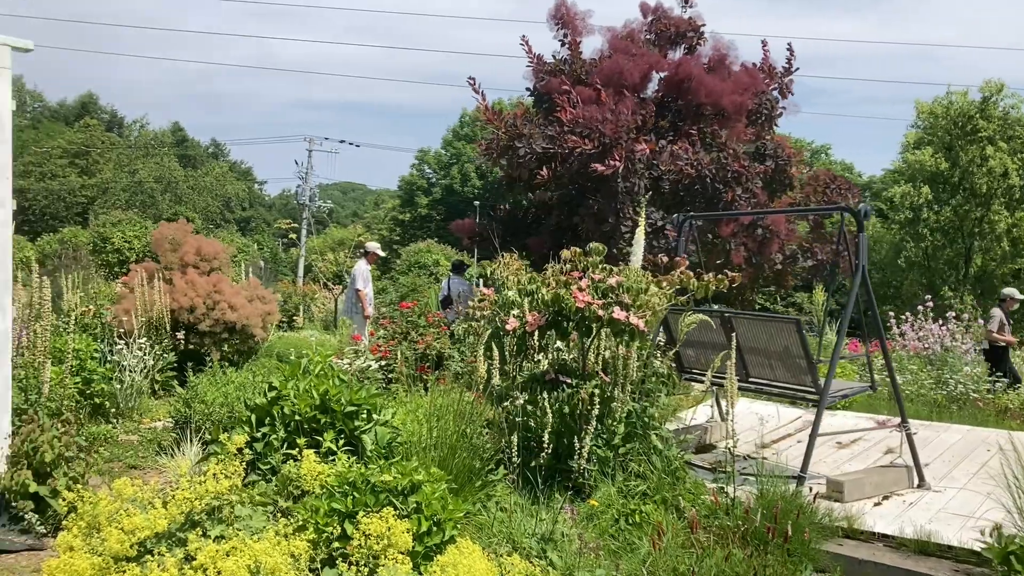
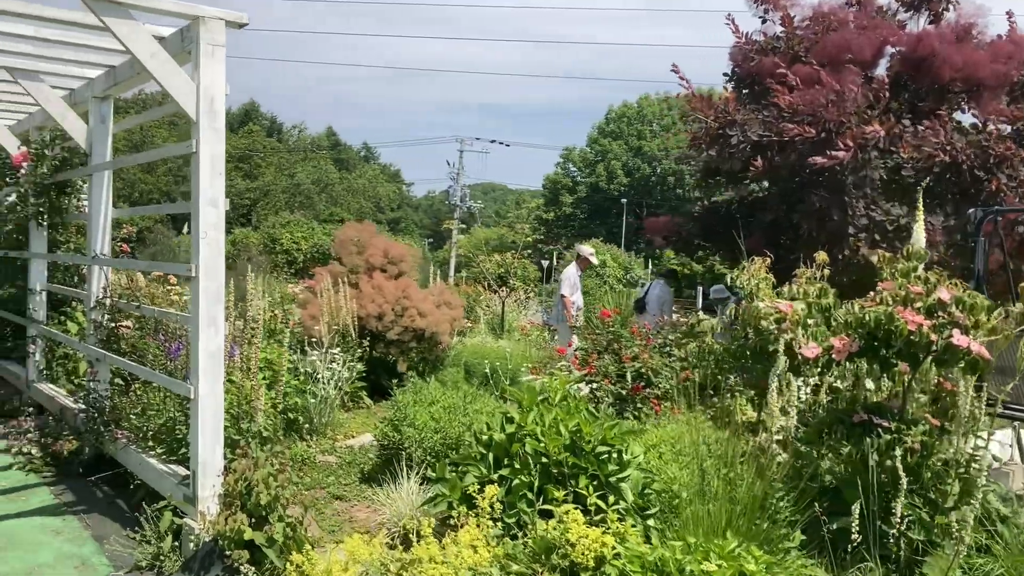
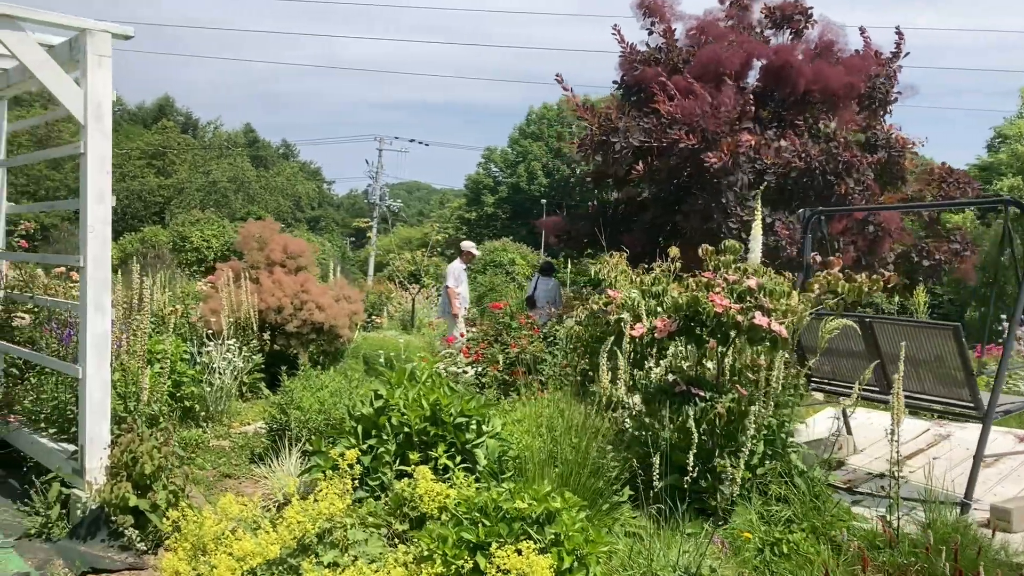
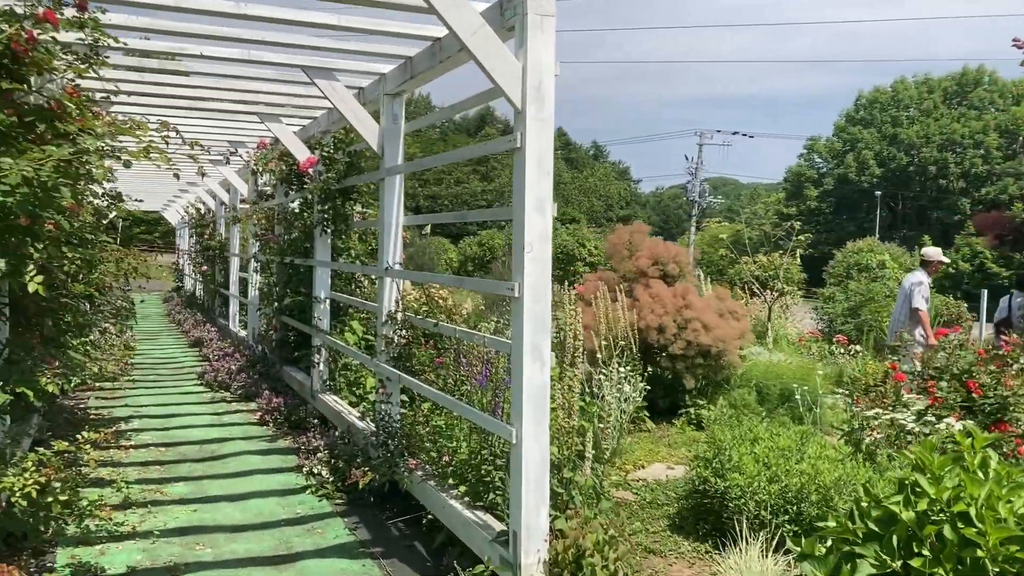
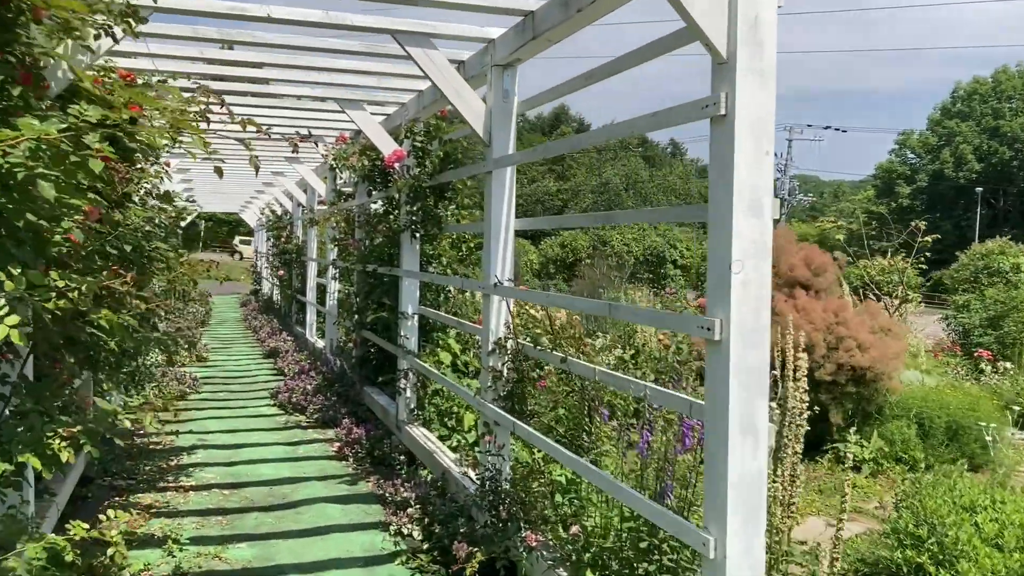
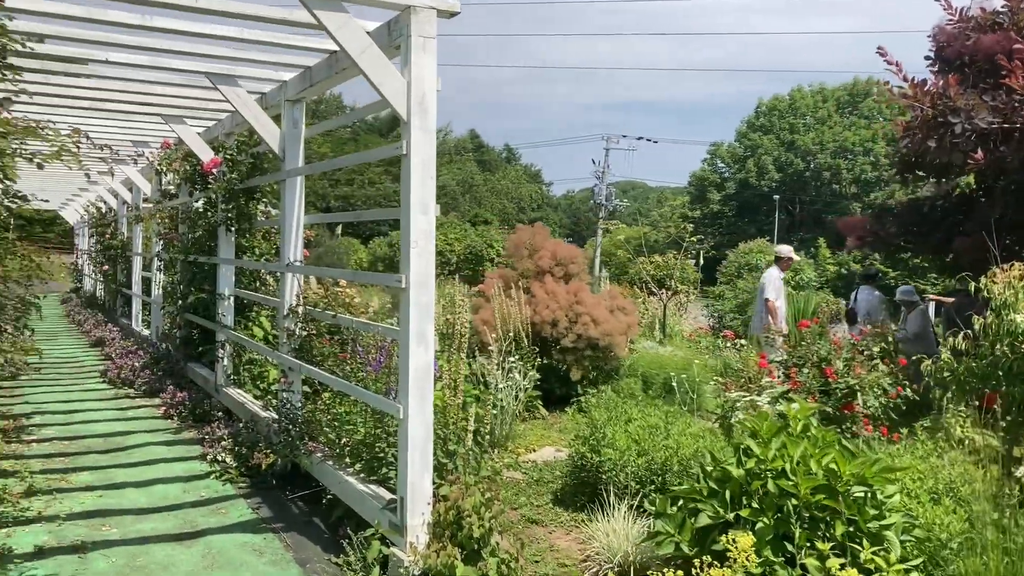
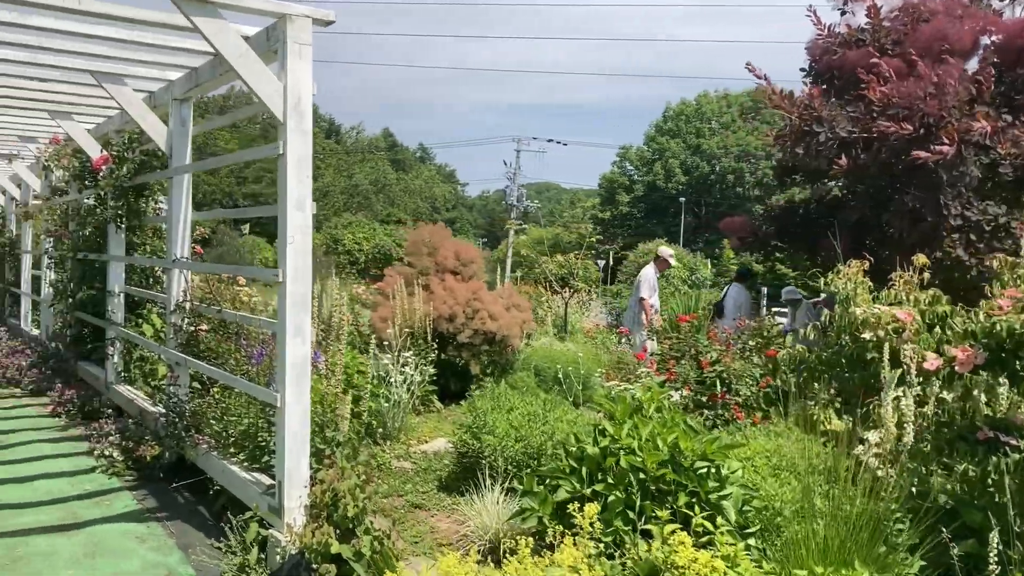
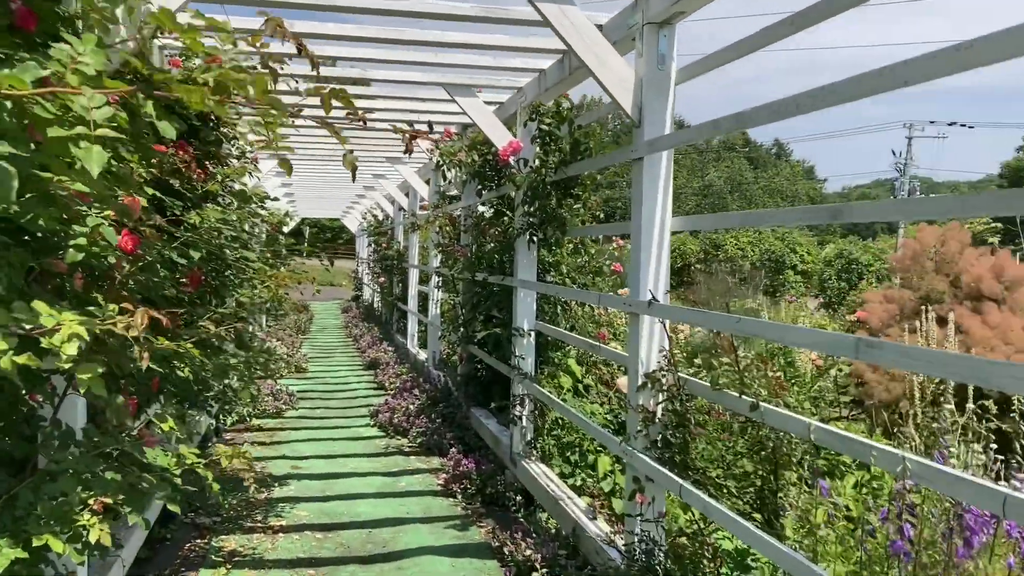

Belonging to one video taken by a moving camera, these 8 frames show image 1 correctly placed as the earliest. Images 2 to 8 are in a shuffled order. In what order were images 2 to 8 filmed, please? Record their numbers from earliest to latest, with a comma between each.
3, 2, 7, 6, 4, 5, 8
